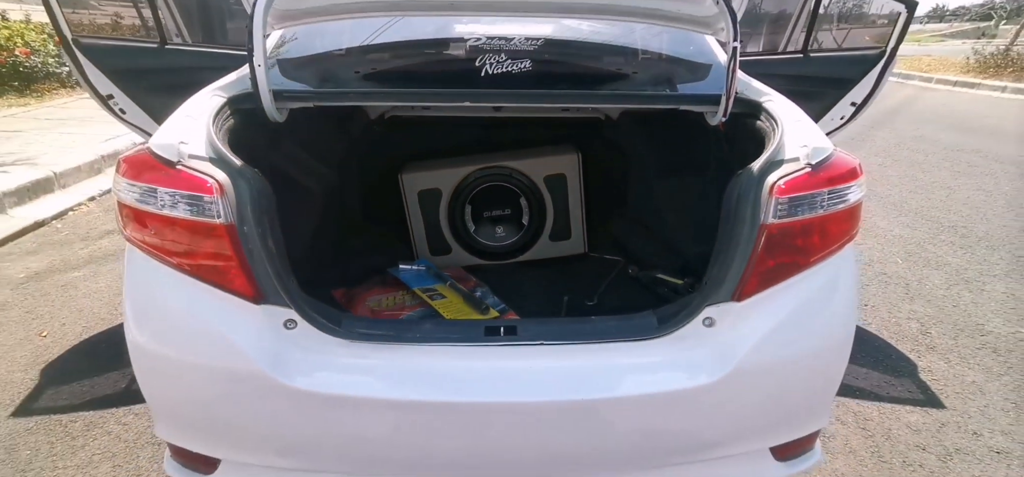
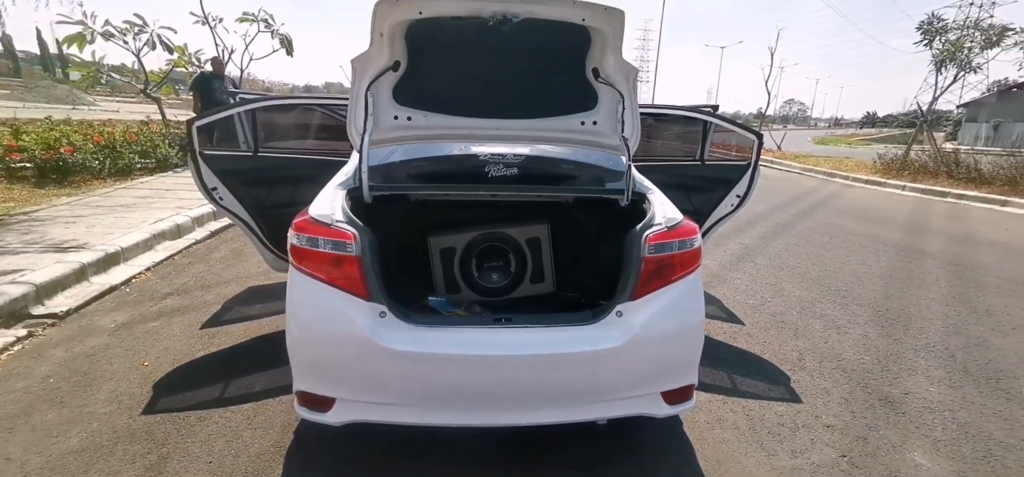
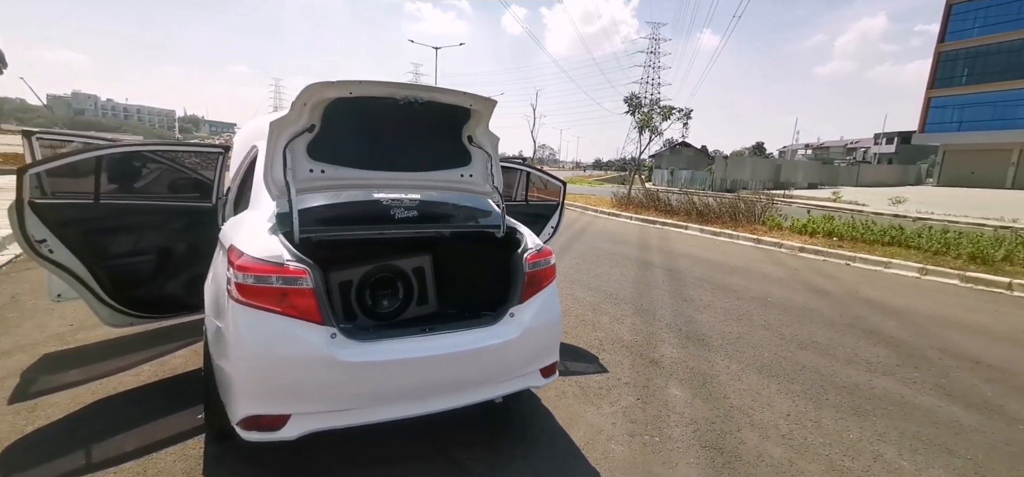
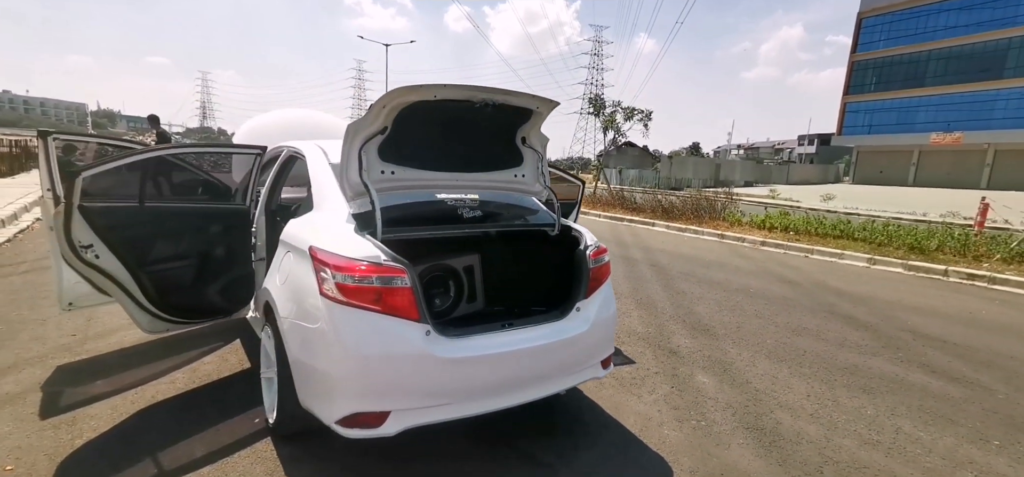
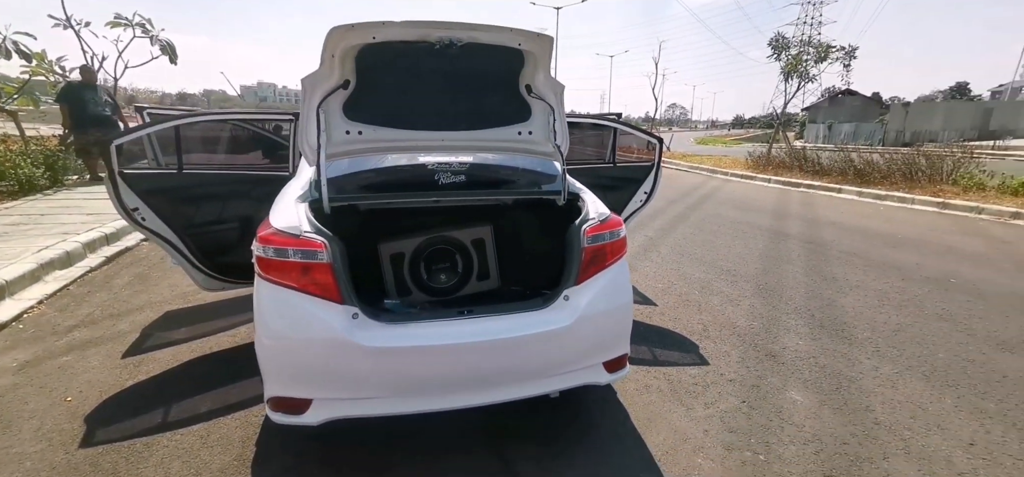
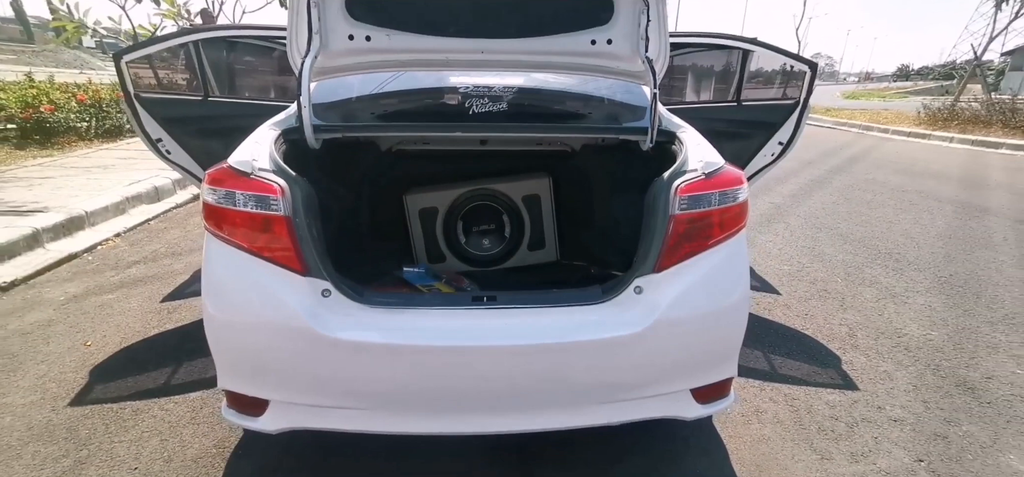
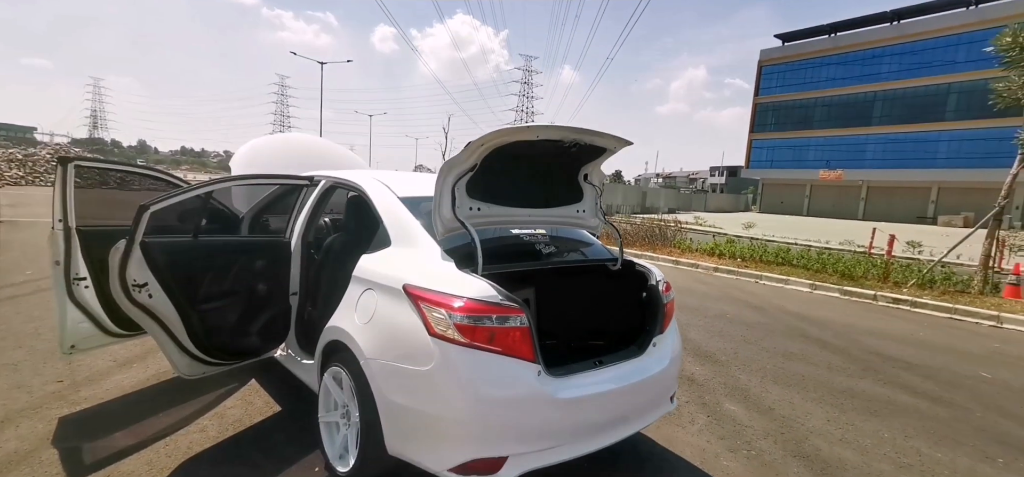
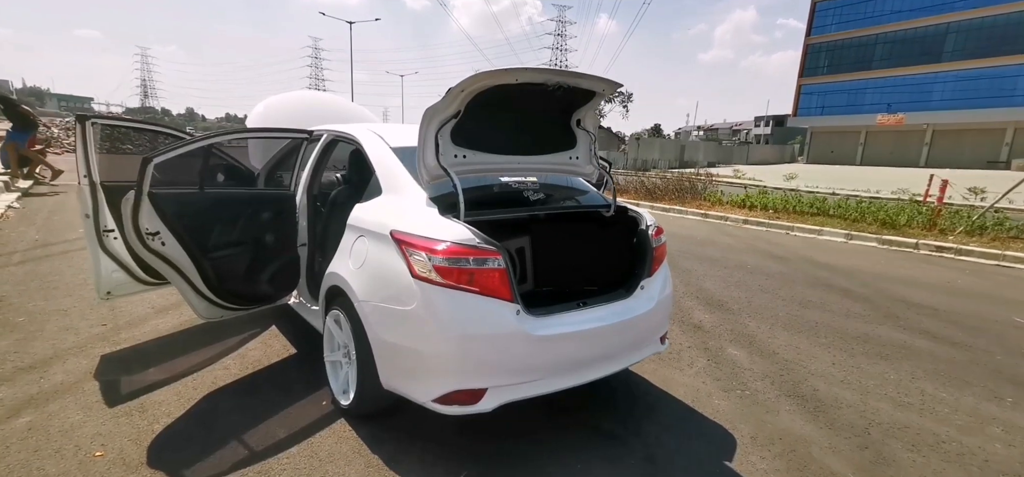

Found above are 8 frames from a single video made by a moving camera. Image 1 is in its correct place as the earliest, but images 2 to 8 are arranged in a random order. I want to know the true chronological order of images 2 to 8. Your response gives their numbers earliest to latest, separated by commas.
6, 2, 5, 3, 4, 8, 7
